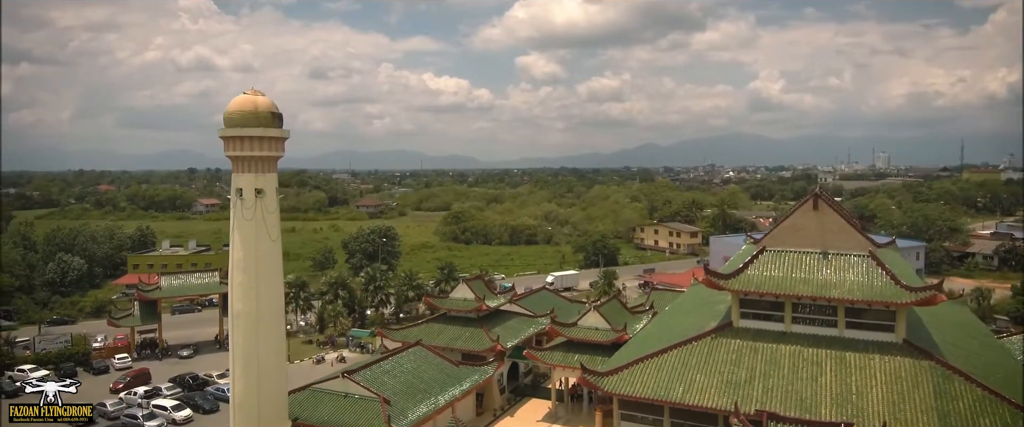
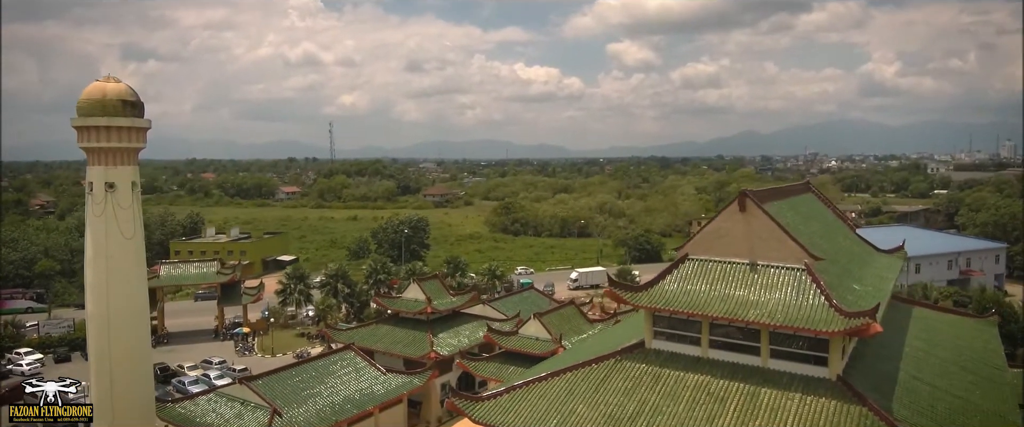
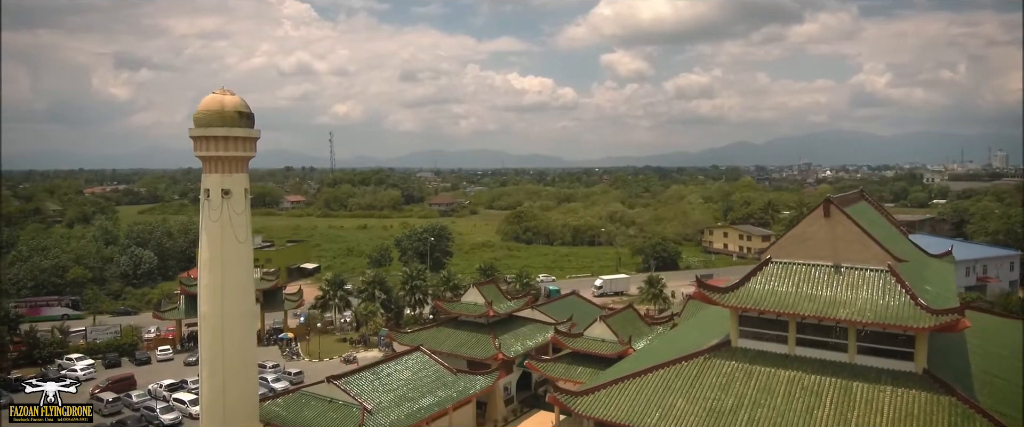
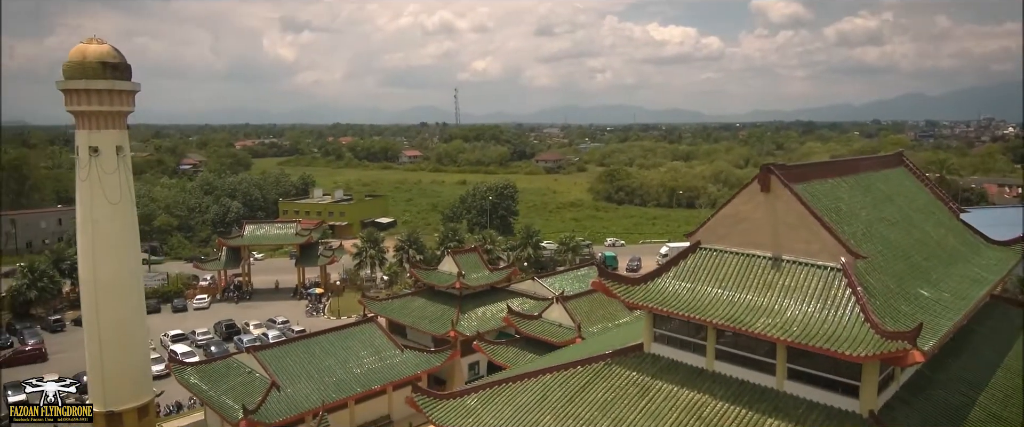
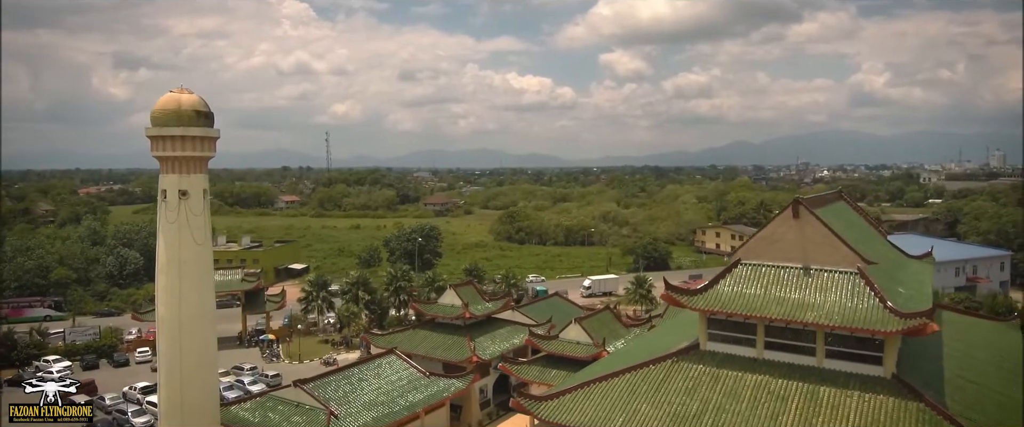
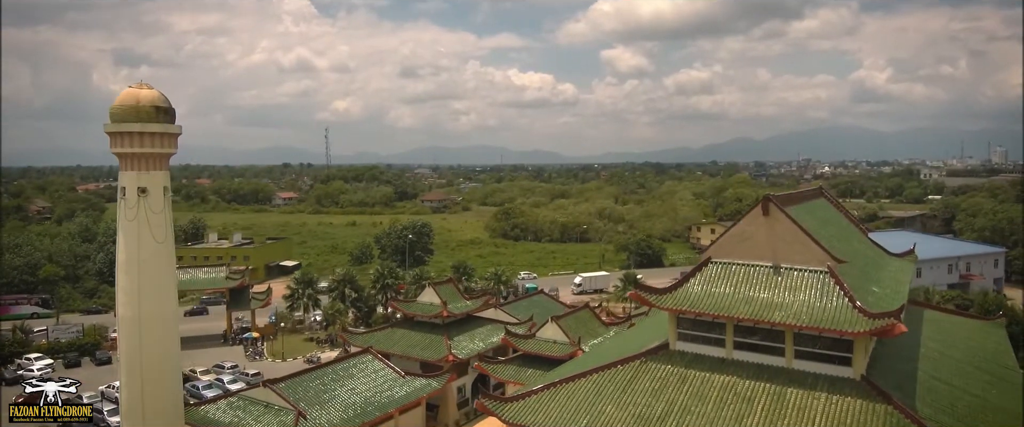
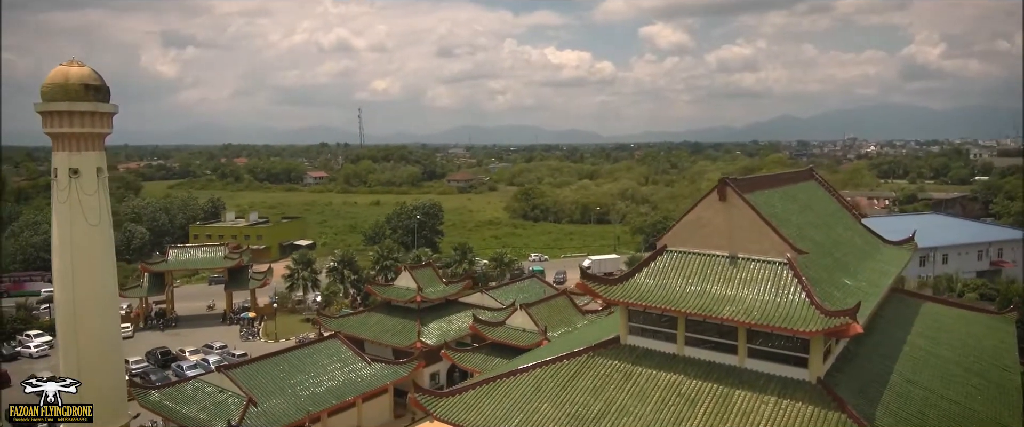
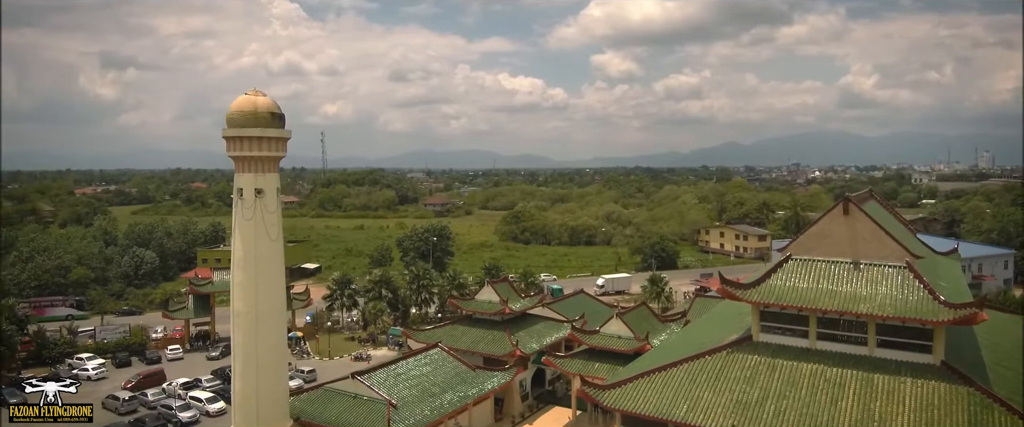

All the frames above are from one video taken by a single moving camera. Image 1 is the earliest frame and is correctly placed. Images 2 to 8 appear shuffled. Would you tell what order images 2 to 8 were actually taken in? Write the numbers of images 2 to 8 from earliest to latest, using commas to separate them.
8, 3, 5, 6, 2, 7, 4
